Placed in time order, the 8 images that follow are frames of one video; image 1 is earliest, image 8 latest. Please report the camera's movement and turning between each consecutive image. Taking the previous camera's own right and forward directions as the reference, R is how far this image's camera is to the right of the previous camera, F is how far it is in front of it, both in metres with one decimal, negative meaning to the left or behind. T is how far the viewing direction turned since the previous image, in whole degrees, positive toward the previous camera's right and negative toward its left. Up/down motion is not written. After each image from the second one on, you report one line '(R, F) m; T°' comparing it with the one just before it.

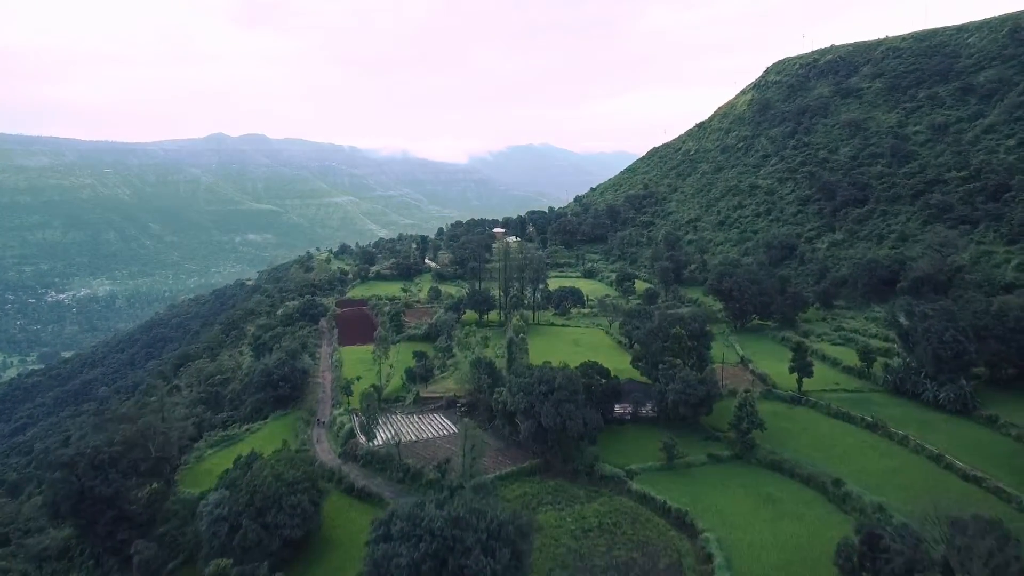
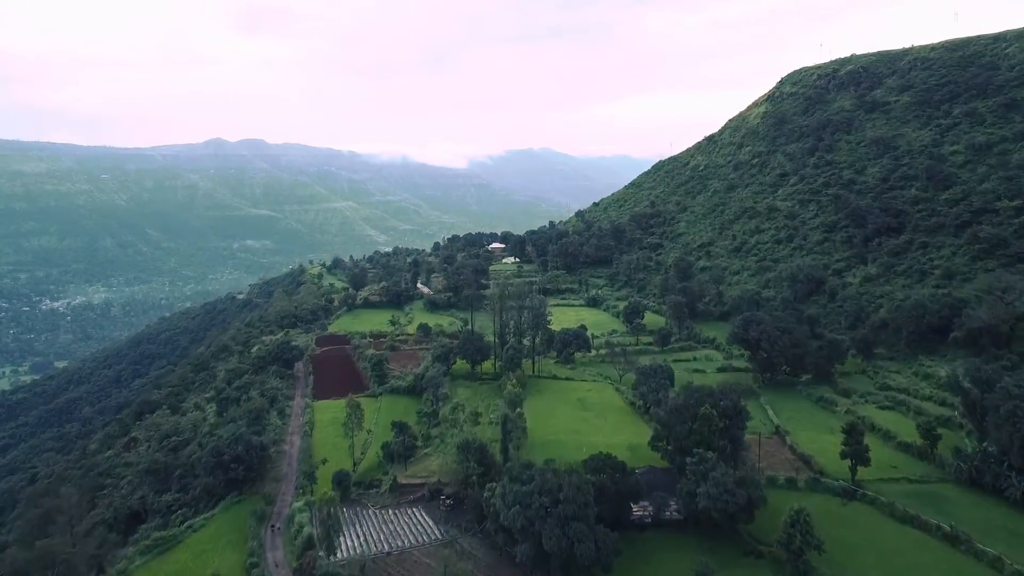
(+0.1, +4.0) m; 0°
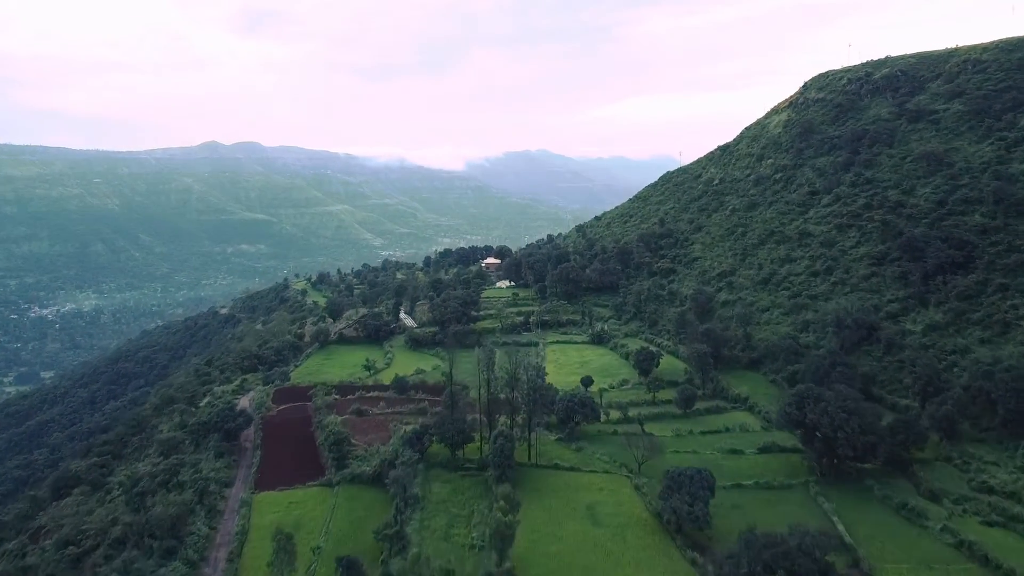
(+0.2, +6.1) m; 0°
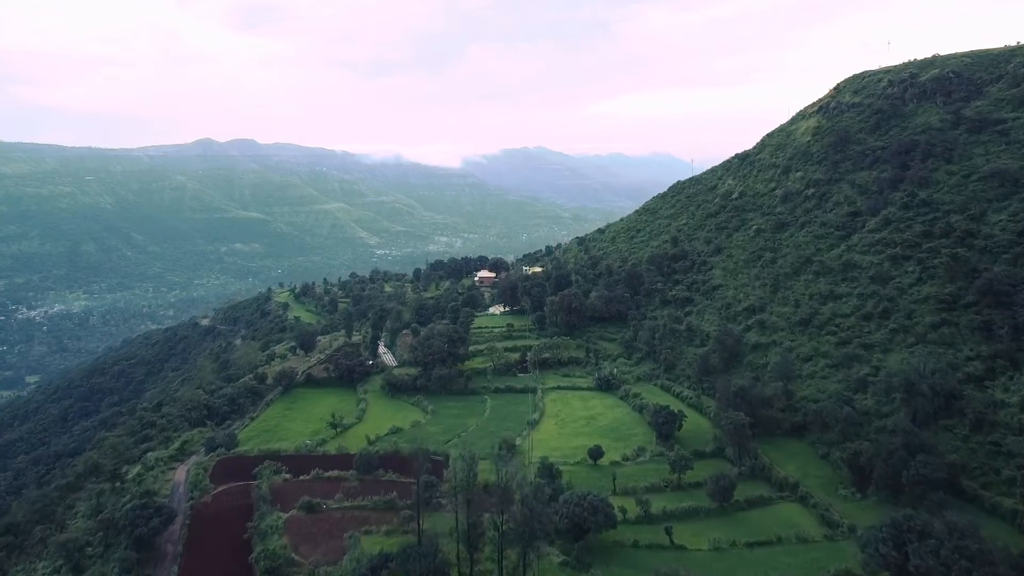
(+0.2, +6.1) m; 0°
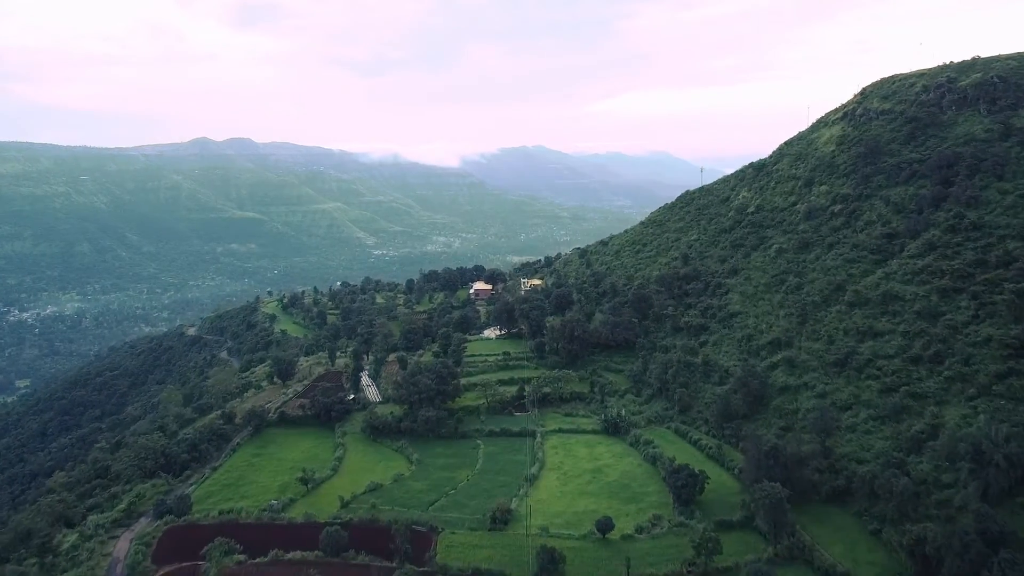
(+0.1, +4.0) m; 0°
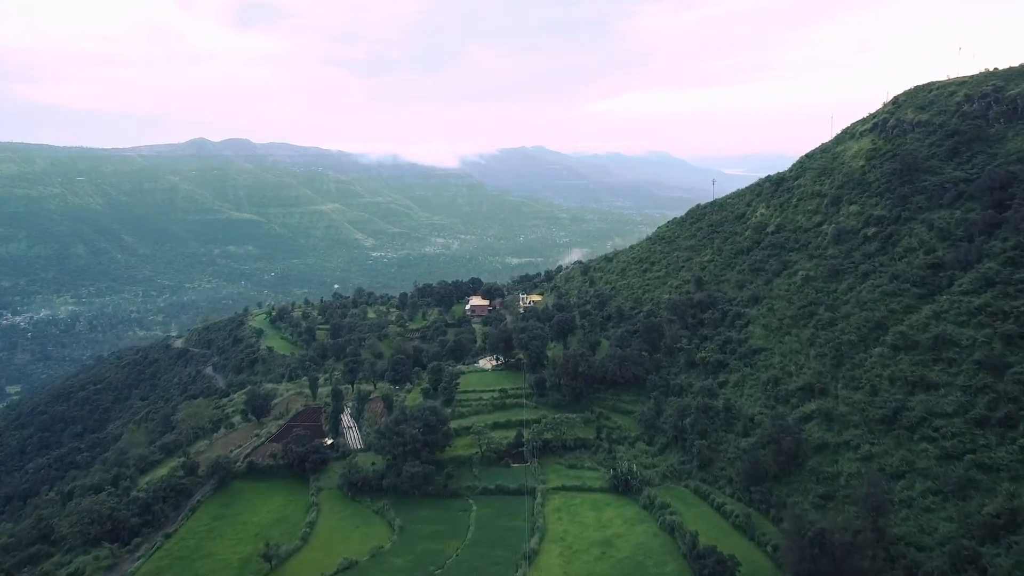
(+0.1, +4.0) m; 0°
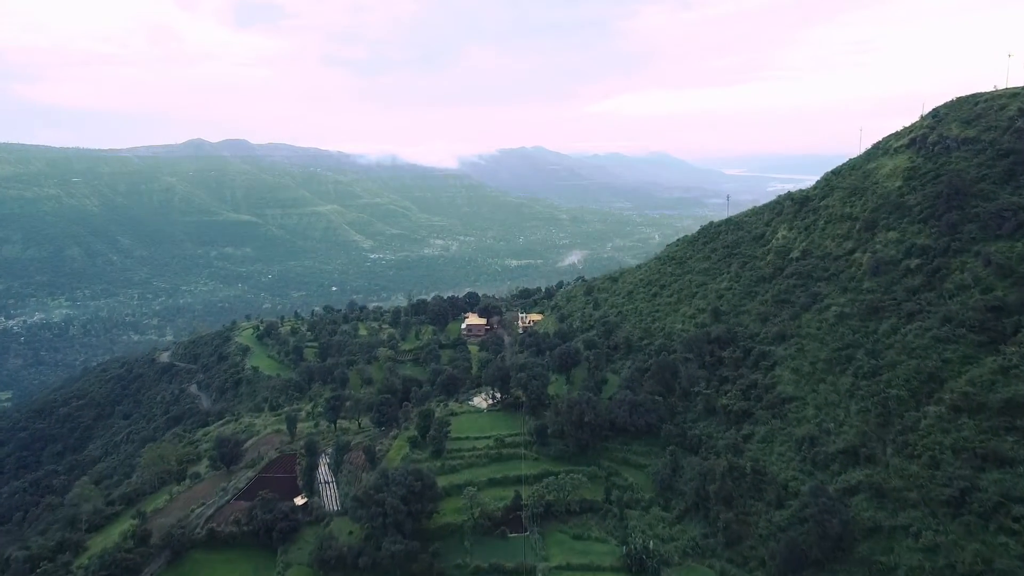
(+0.1, +4.0) m; 0°
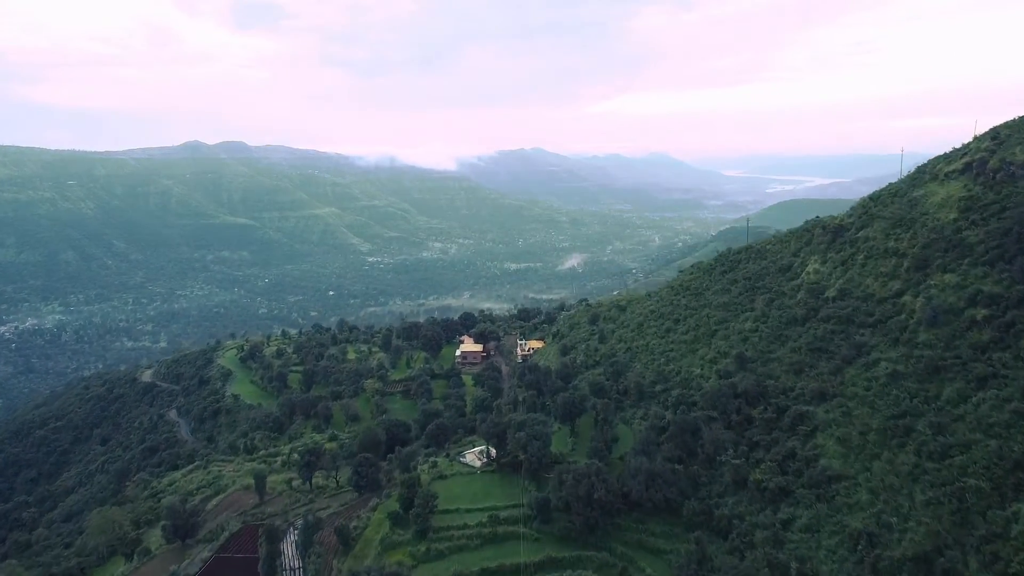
(+0.1, +4.6) m; 0°
